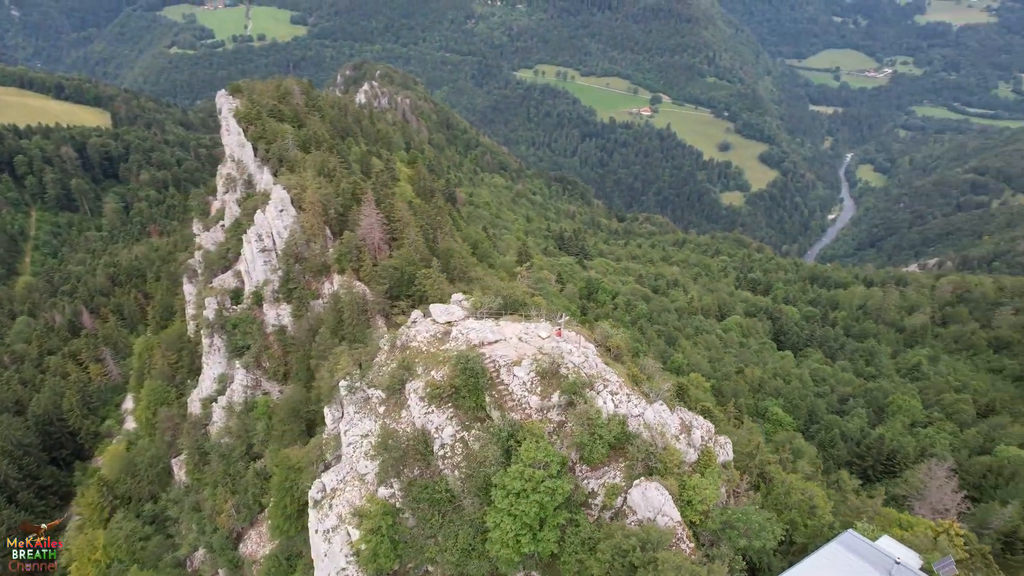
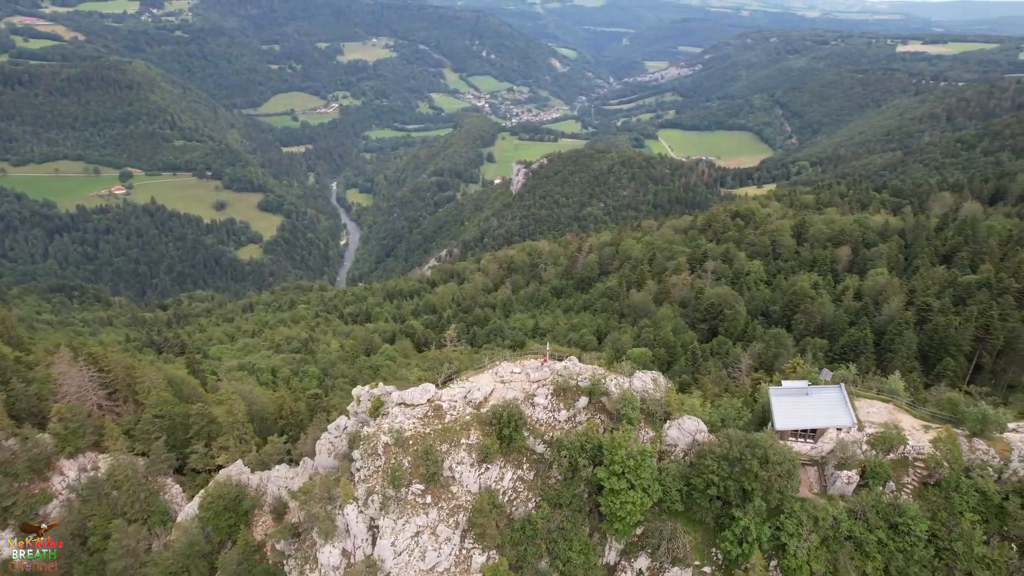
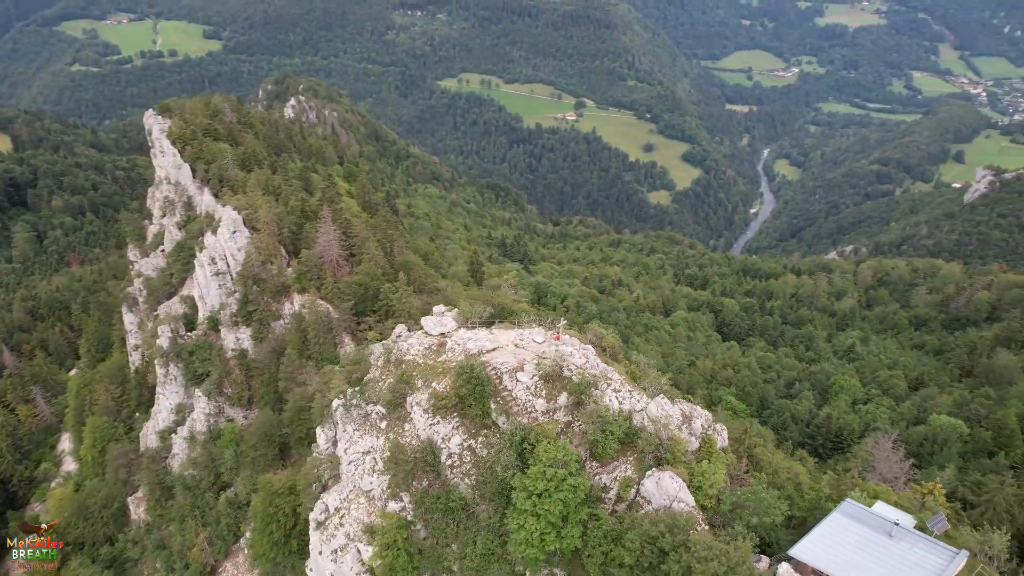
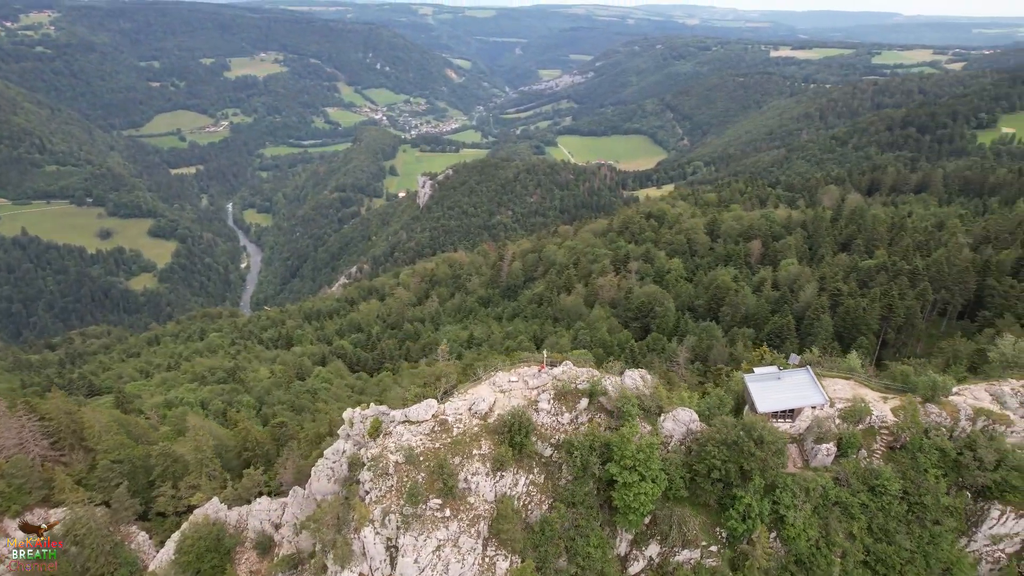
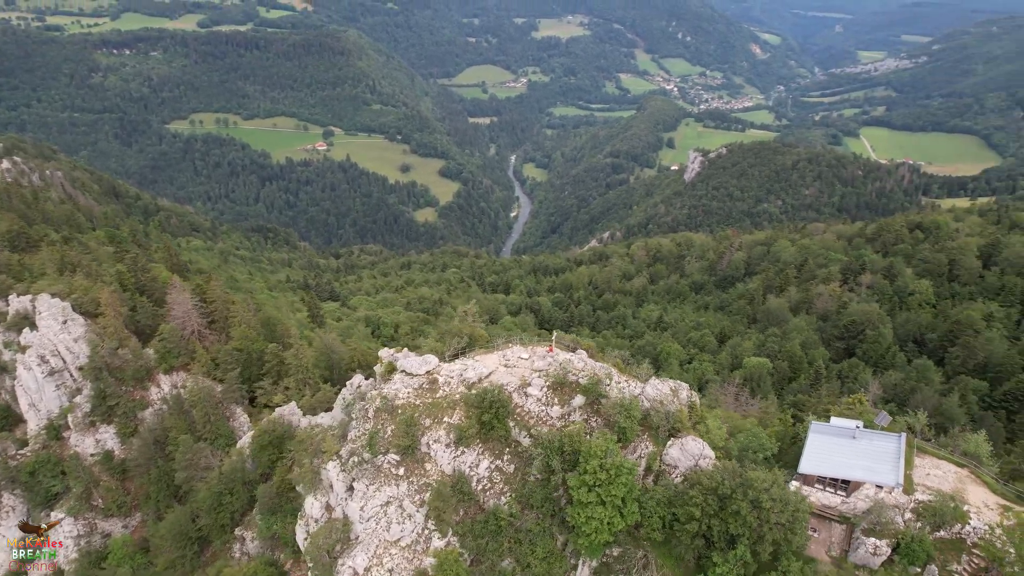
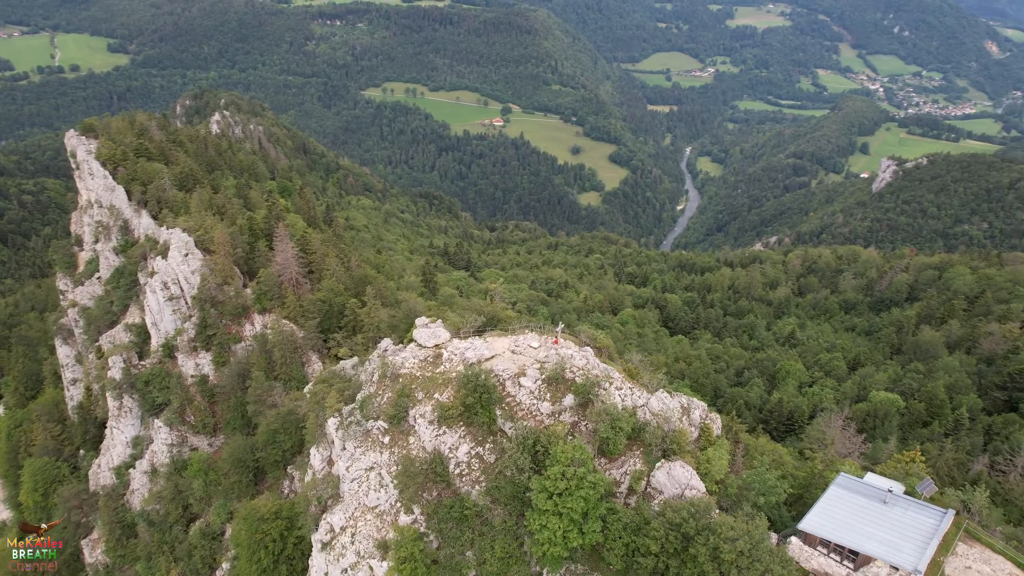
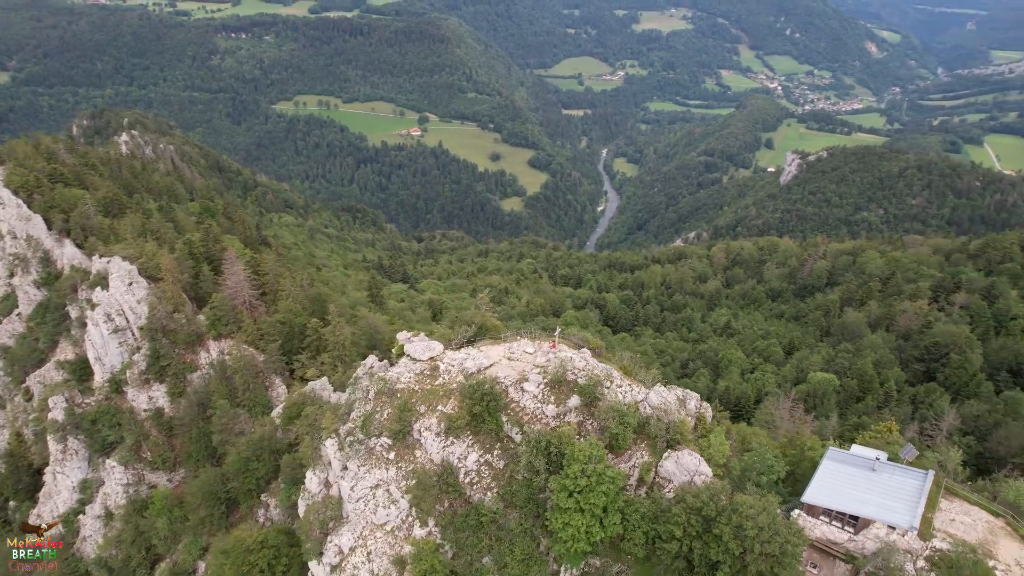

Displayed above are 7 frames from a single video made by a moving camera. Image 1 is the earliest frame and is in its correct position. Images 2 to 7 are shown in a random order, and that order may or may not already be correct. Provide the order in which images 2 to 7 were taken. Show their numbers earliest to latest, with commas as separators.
3, 6, 7, 5, 2, 4
